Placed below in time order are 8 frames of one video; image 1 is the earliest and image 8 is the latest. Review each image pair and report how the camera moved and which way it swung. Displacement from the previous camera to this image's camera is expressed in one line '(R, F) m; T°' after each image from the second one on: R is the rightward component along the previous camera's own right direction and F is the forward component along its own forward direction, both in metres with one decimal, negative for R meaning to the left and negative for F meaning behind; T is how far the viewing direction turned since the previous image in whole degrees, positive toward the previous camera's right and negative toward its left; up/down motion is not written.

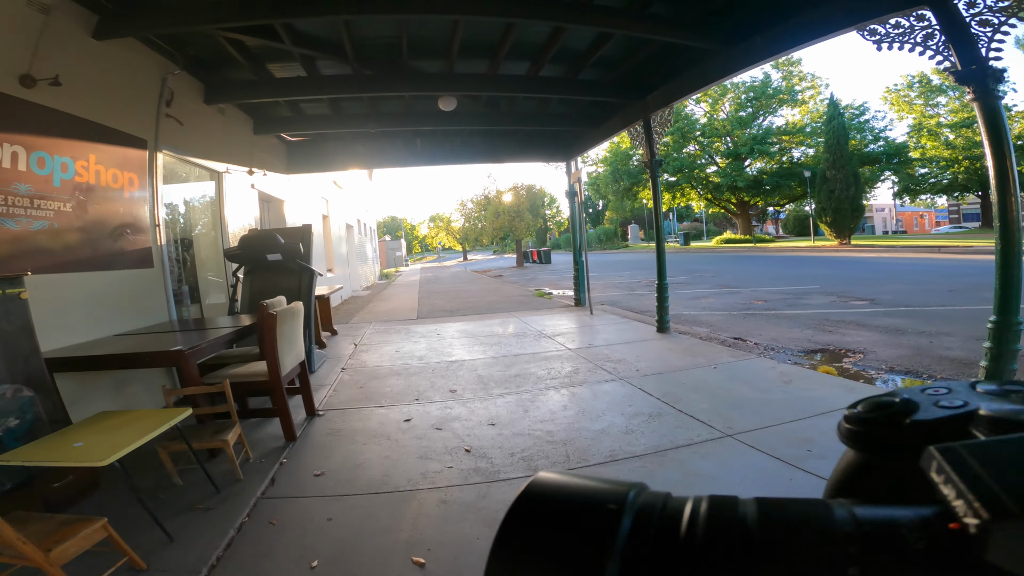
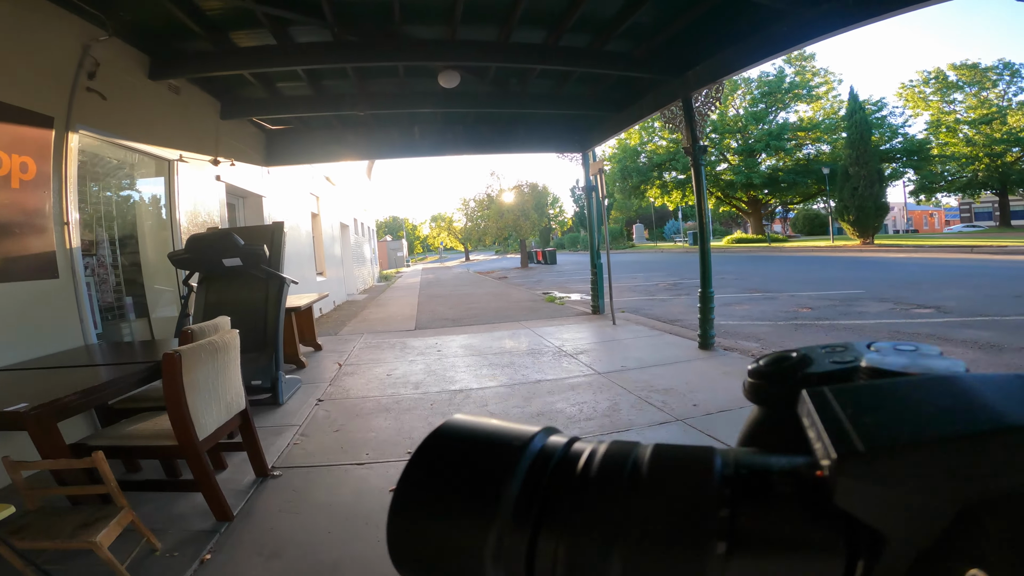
(-0.1, +1.1) m; 0°
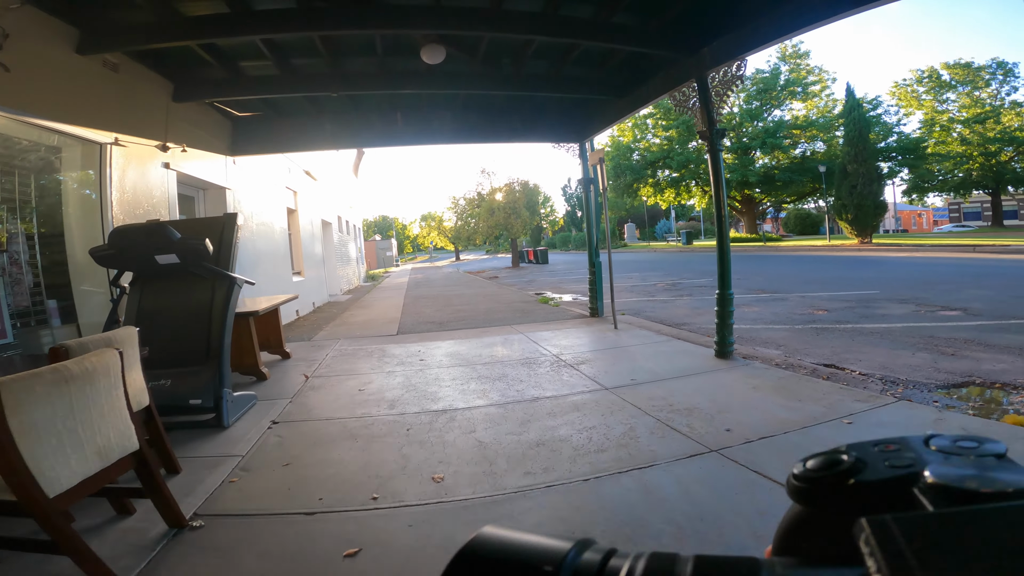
(0.0, +0.7) m; +1°
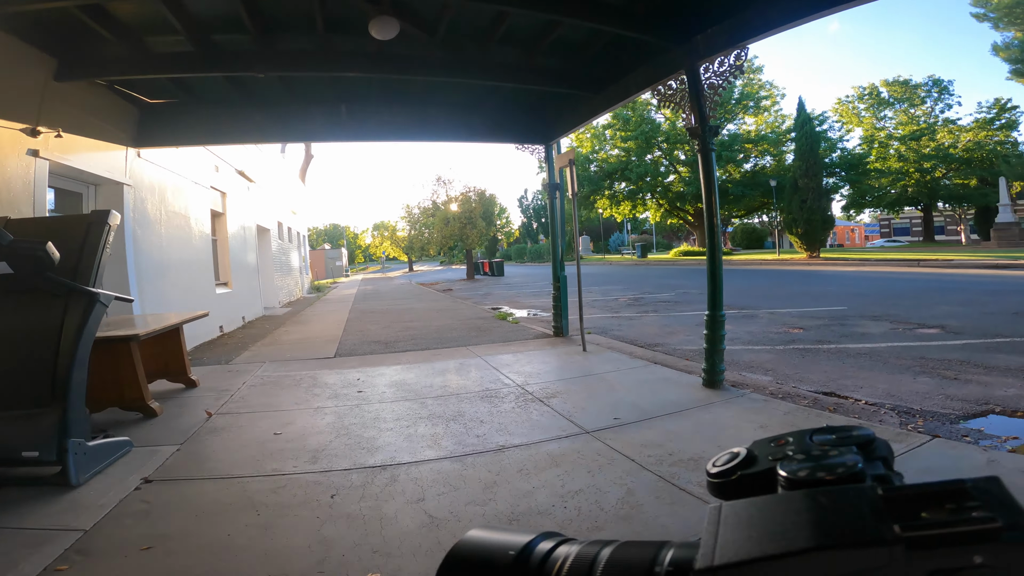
(0.0, +0.8) m; +5°
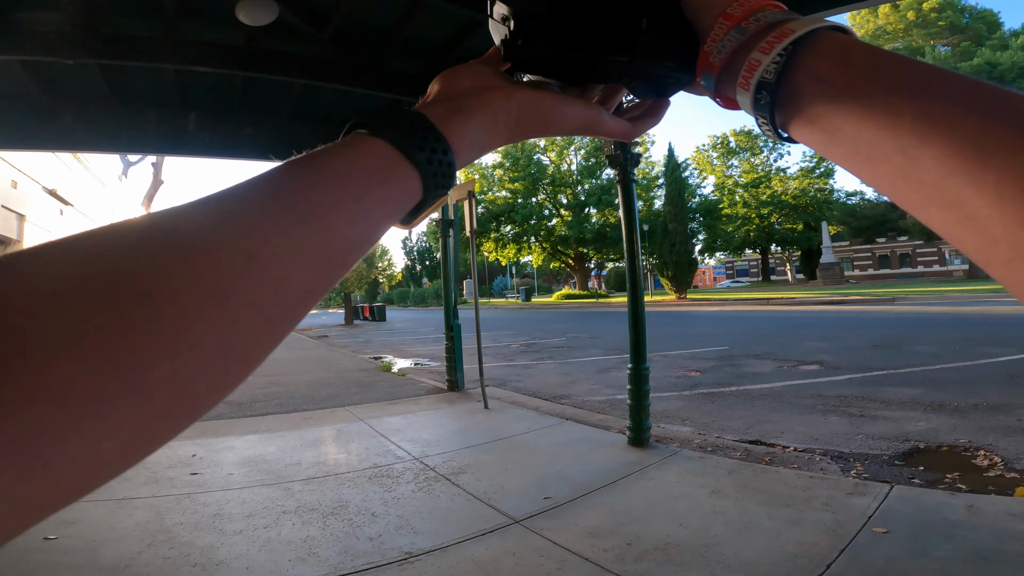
(-0.1, +0.7) m; +13°
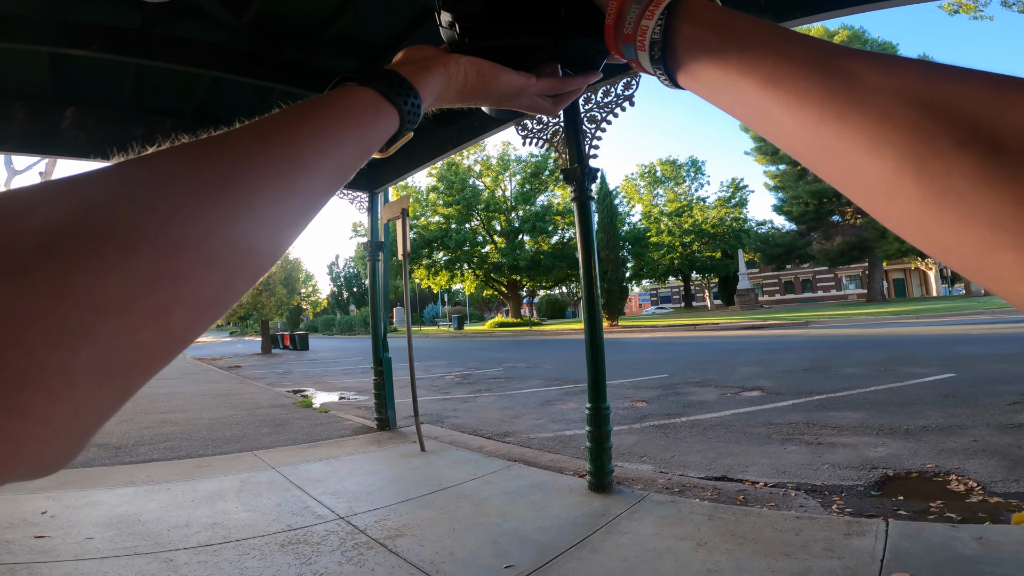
(-0.1, +0.5) m; +8°
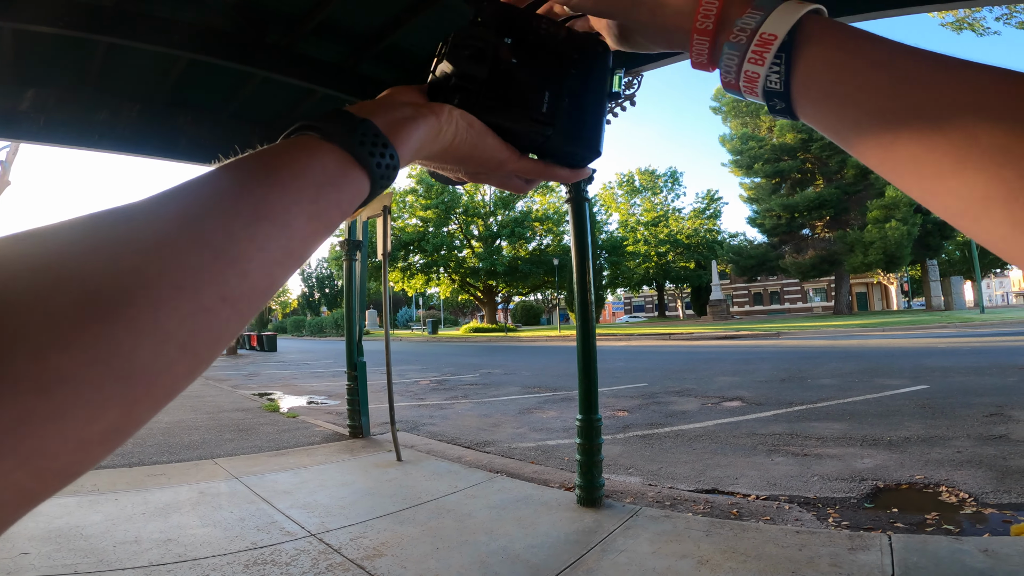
(-0.1, +0.2) m; +3°
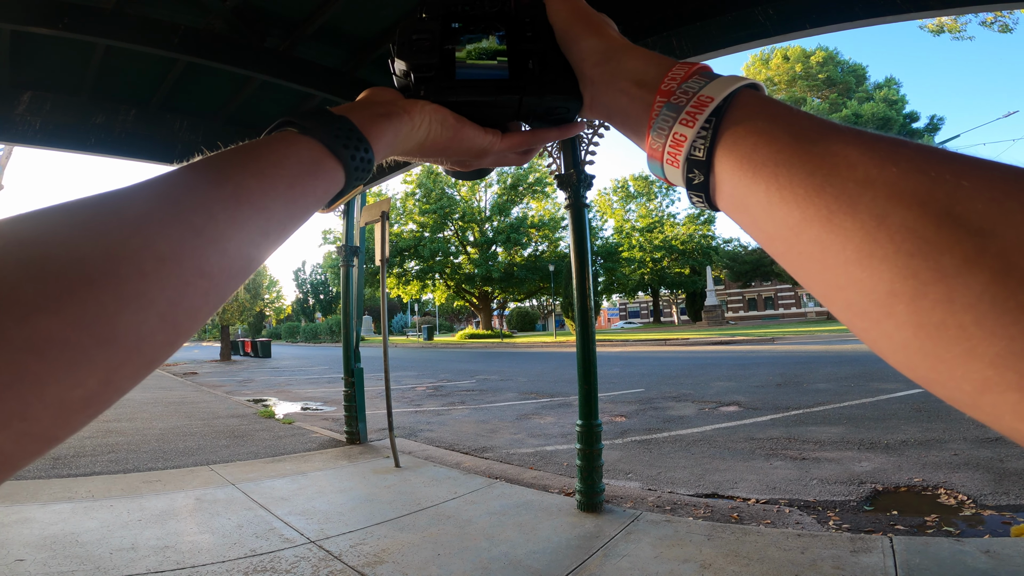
(0.0, 0.0) m; +1°
